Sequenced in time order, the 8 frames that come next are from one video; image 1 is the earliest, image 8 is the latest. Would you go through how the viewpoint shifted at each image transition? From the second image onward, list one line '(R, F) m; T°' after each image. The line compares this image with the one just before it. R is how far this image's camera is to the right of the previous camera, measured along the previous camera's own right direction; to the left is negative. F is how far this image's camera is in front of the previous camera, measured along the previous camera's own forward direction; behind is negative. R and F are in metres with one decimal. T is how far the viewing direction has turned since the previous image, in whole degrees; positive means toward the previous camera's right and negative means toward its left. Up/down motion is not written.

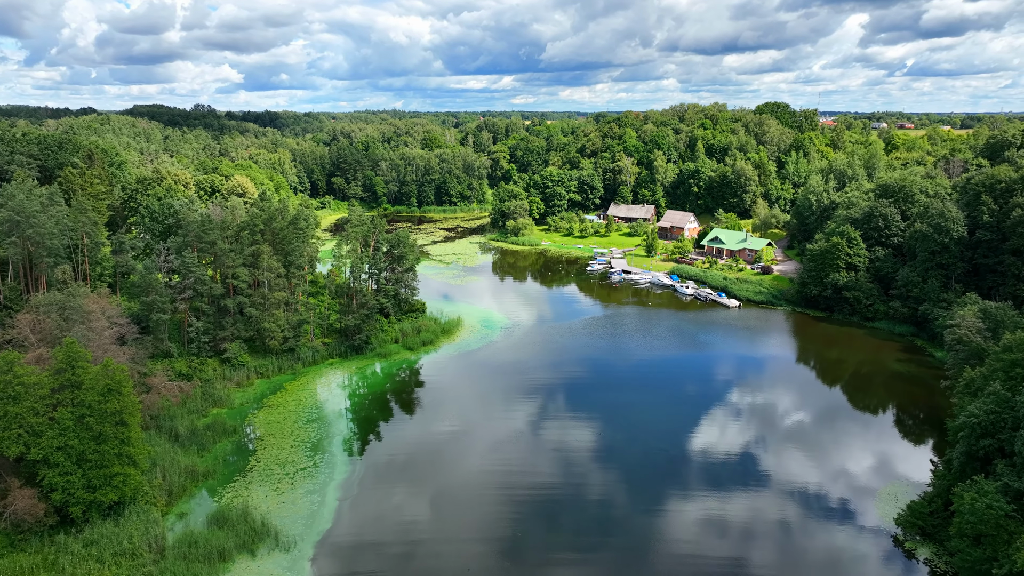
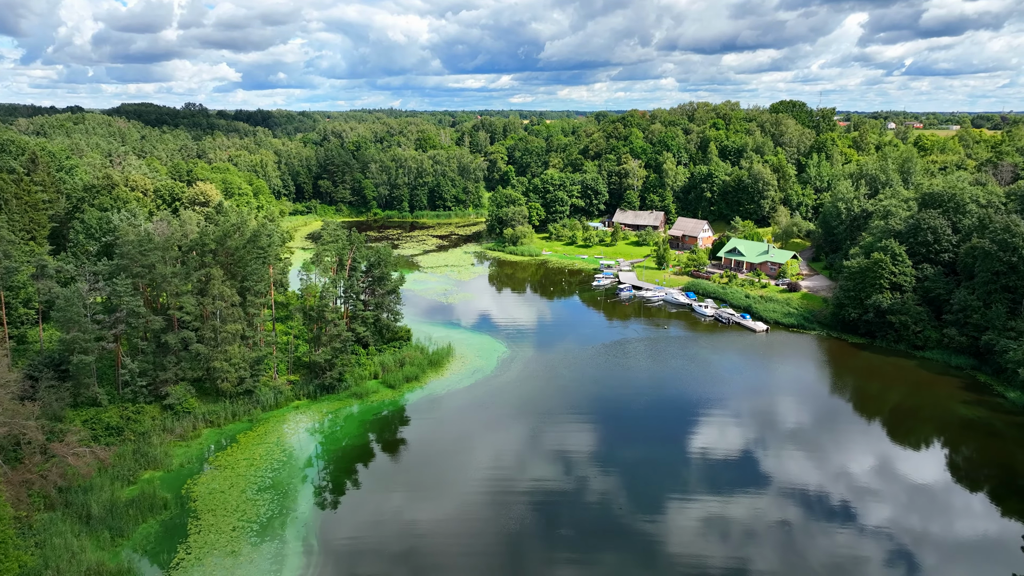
(0.0, +6.6) m; 0°
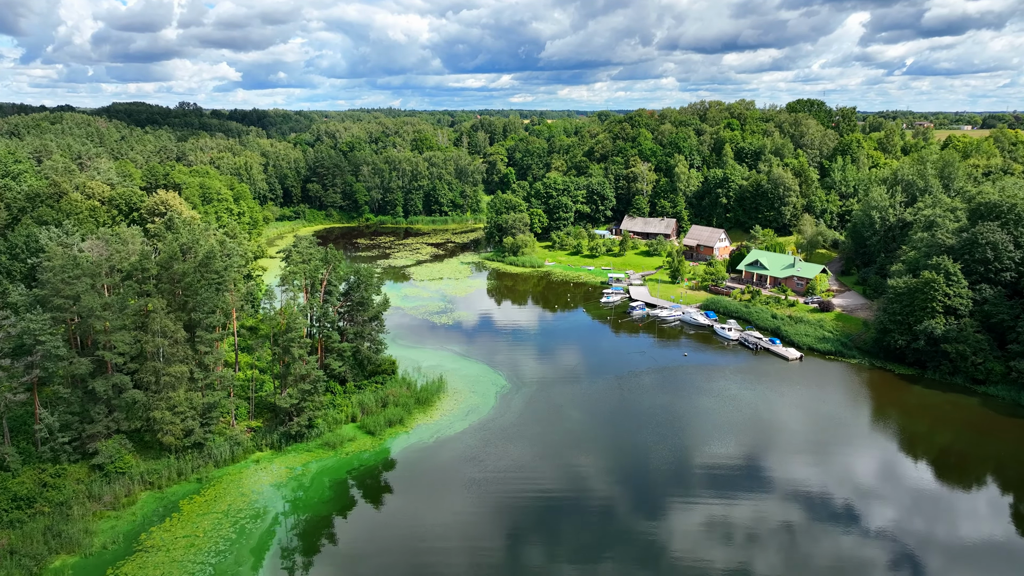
(0.0, +5.9) m; 0°
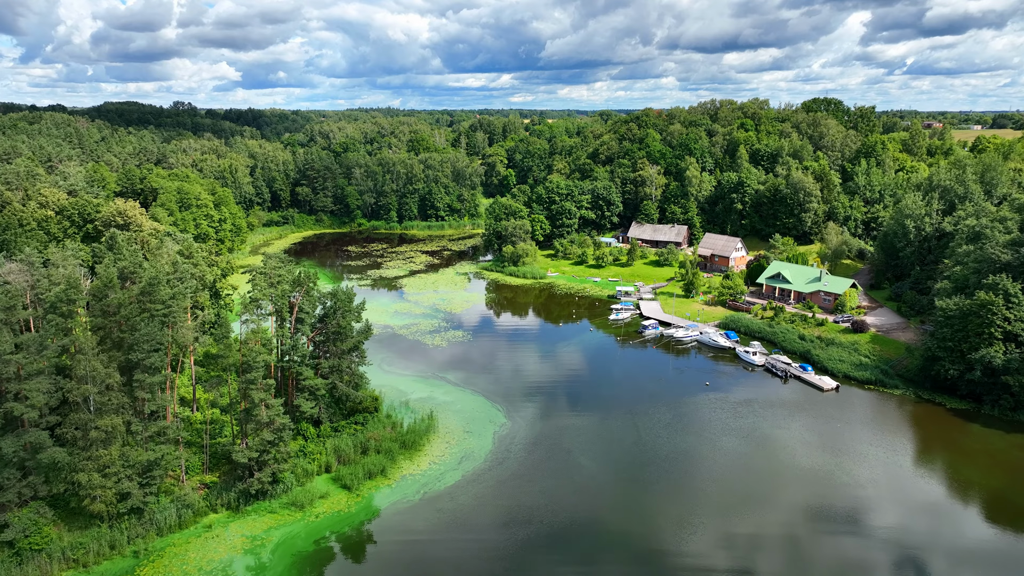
(0.0, +5.0) m; 0°
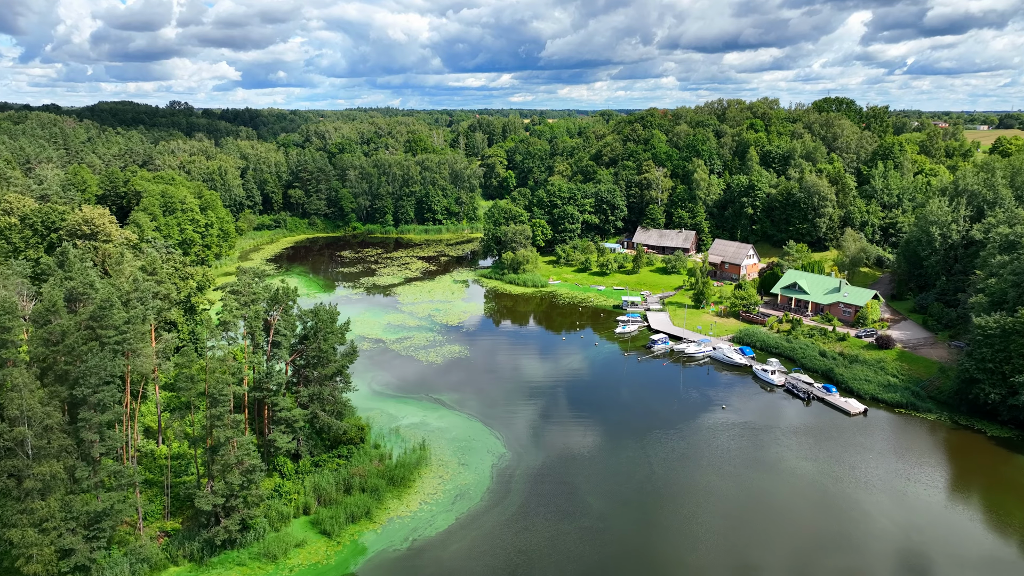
(0.0, +3.2) m; 0°
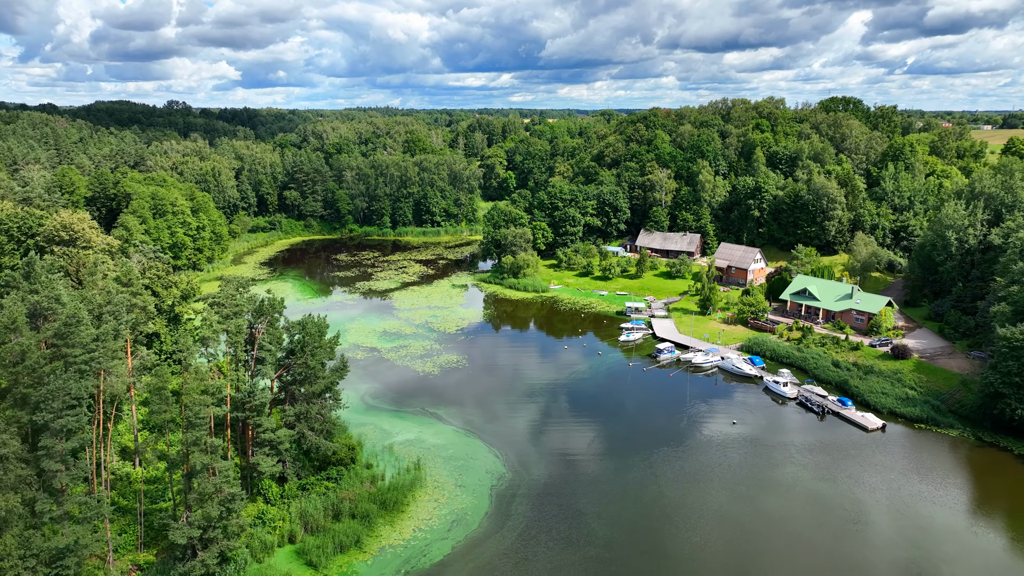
(0.0, +1.8) m; 0°
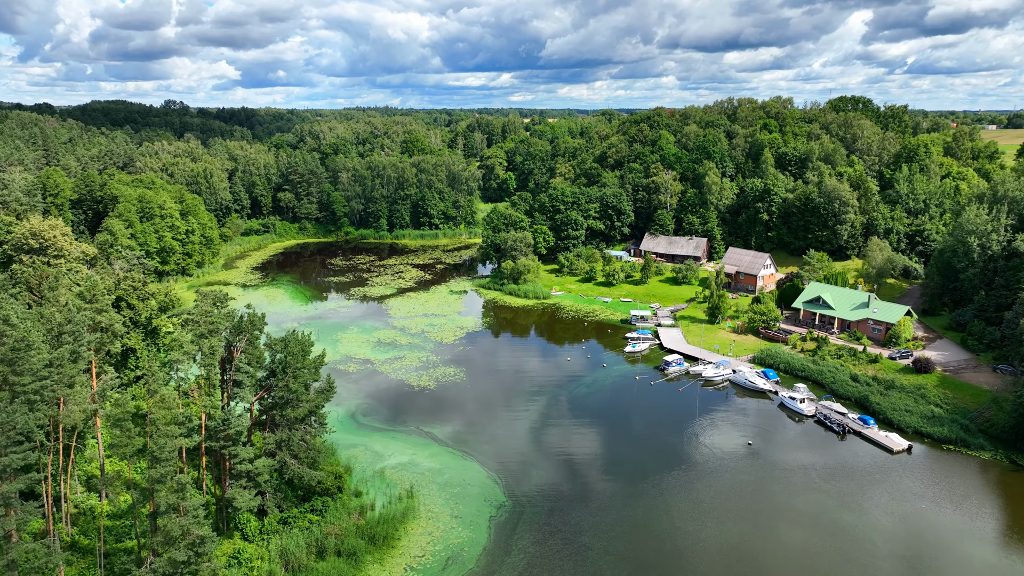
(0.0, +2.3) m; 0°
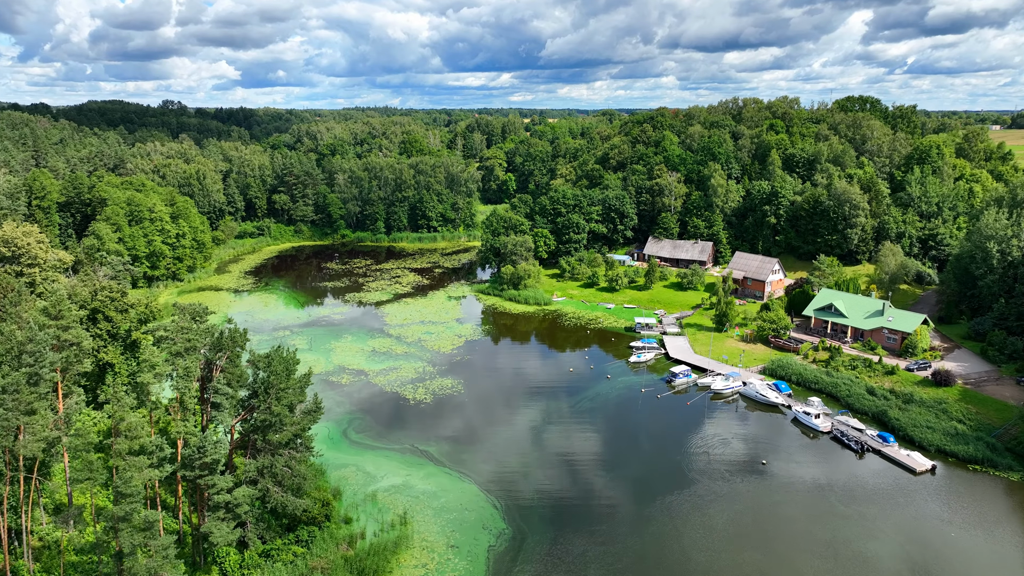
(0.0, +1.8) m; 0°
